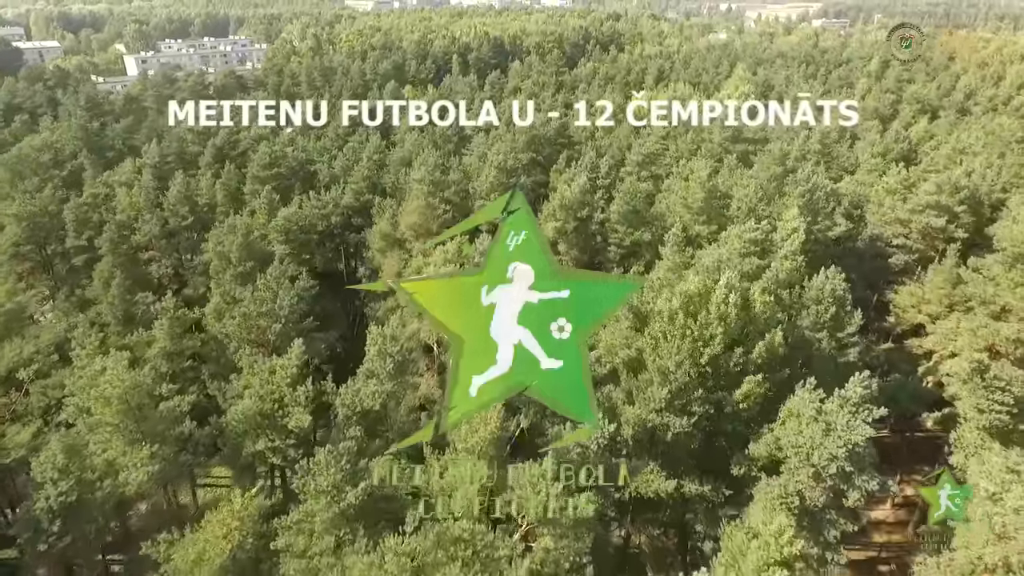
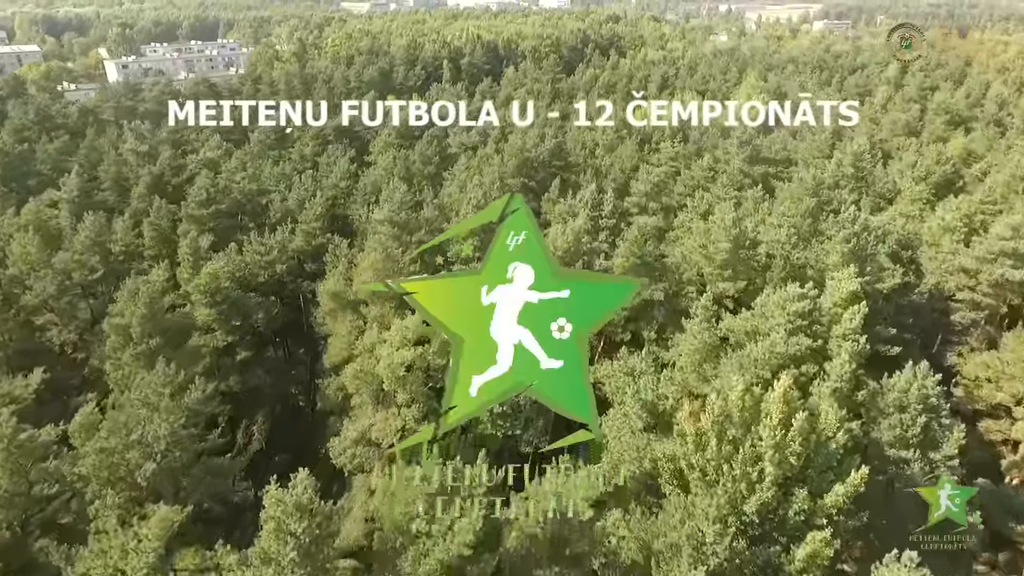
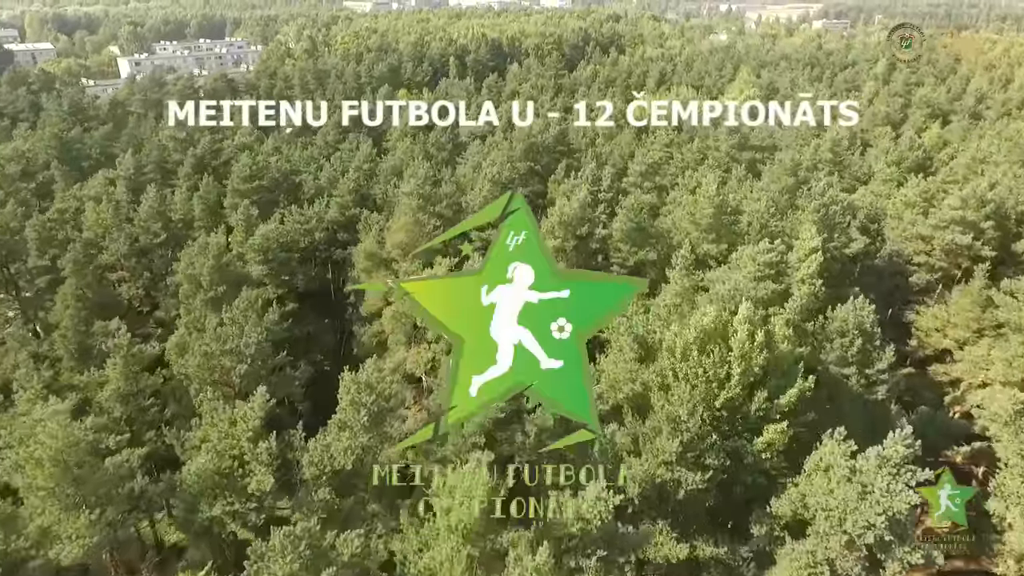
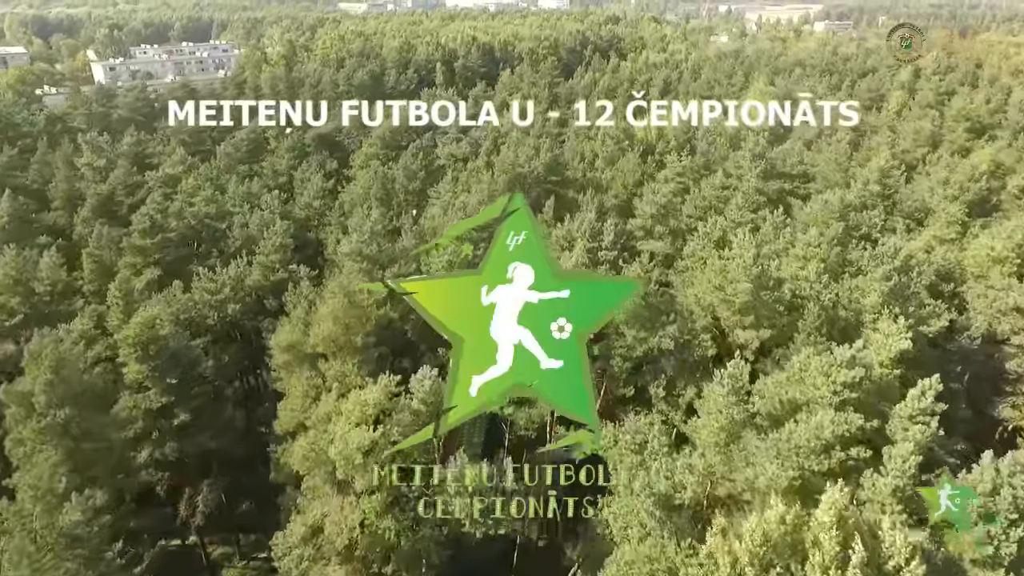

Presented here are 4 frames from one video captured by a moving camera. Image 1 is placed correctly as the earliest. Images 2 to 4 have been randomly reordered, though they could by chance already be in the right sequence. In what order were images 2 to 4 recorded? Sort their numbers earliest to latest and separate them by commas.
3, 2, 4
